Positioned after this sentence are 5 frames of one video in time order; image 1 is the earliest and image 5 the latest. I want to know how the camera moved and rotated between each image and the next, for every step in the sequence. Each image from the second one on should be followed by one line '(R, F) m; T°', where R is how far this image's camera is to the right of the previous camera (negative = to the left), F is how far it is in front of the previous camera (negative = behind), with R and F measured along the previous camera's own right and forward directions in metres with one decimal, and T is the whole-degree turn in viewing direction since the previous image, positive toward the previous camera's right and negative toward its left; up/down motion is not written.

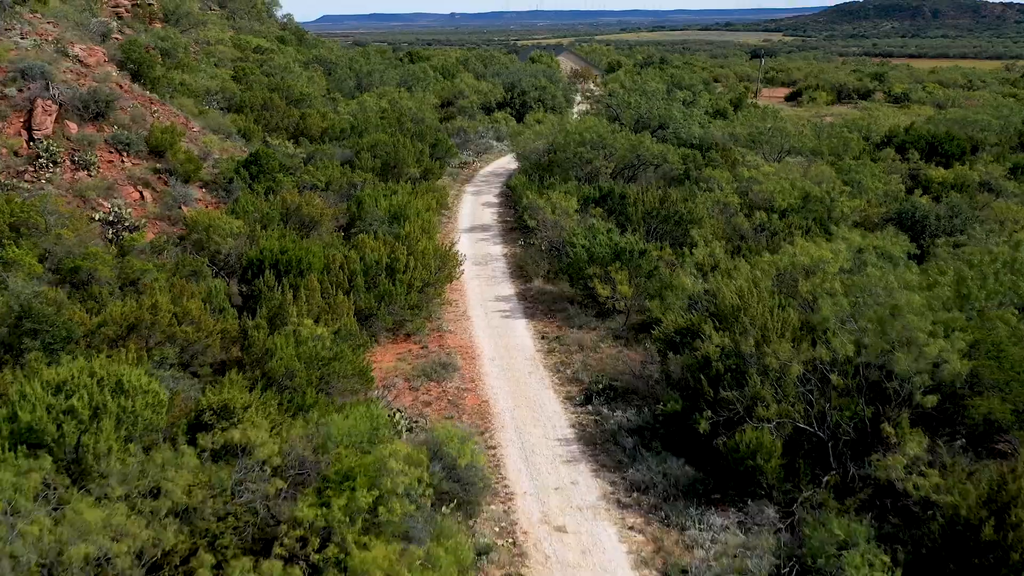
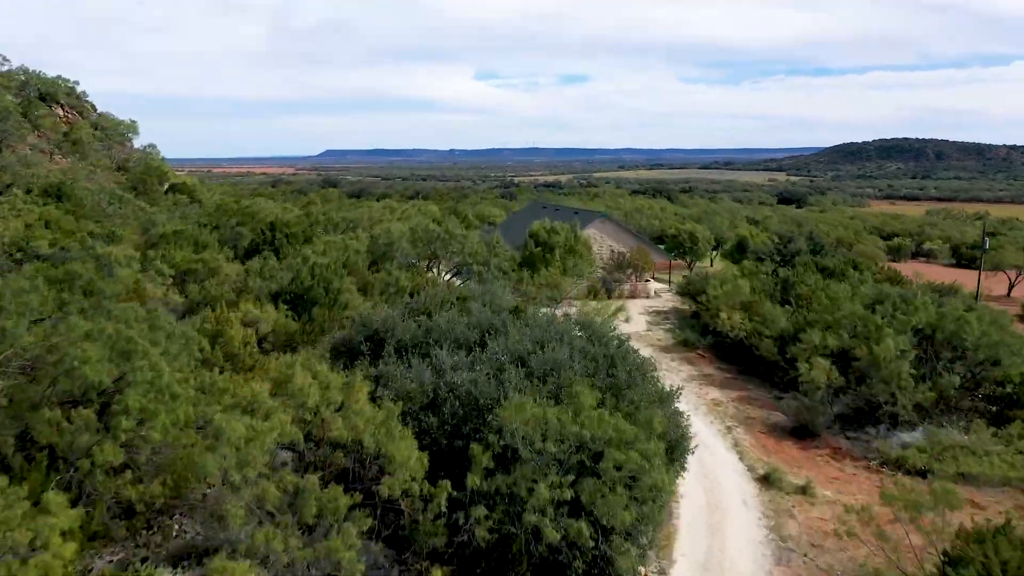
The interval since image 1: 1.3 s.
(+0.5, +25.0) m; 0°
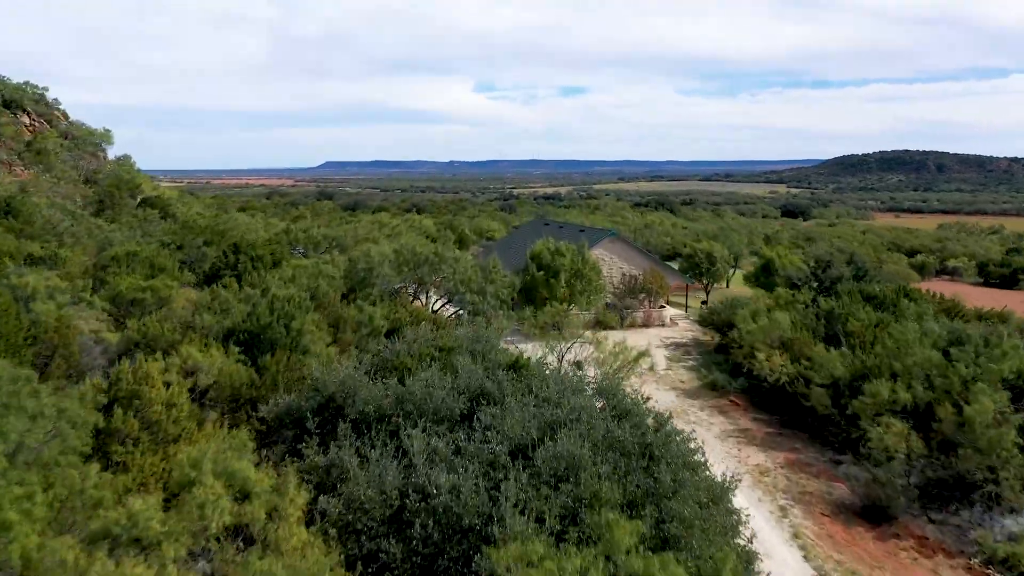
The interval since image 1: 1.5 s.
(0.0, +2.7) m; 0°
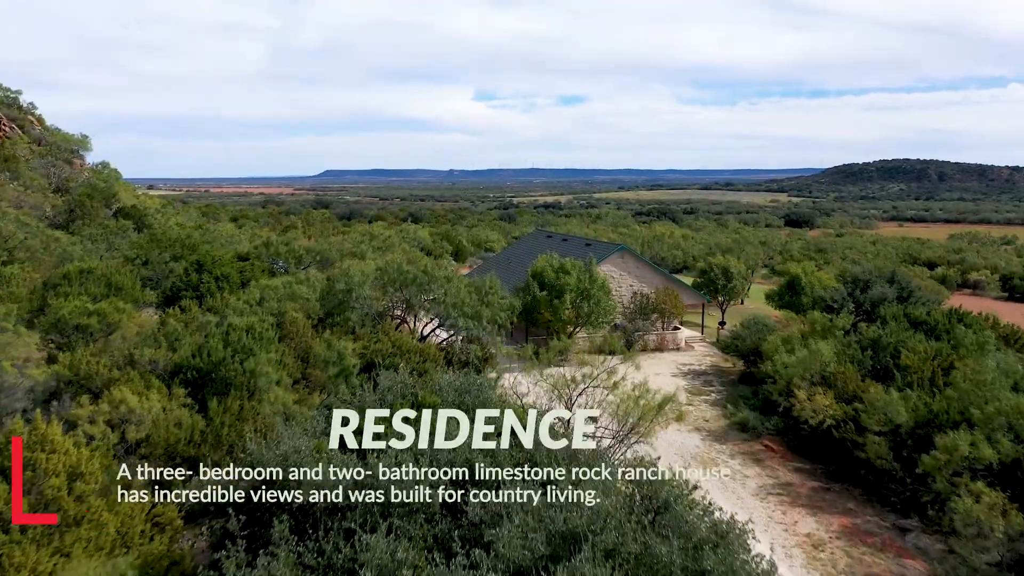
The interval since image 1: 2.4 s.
(0.0, +2.1) m; 0°
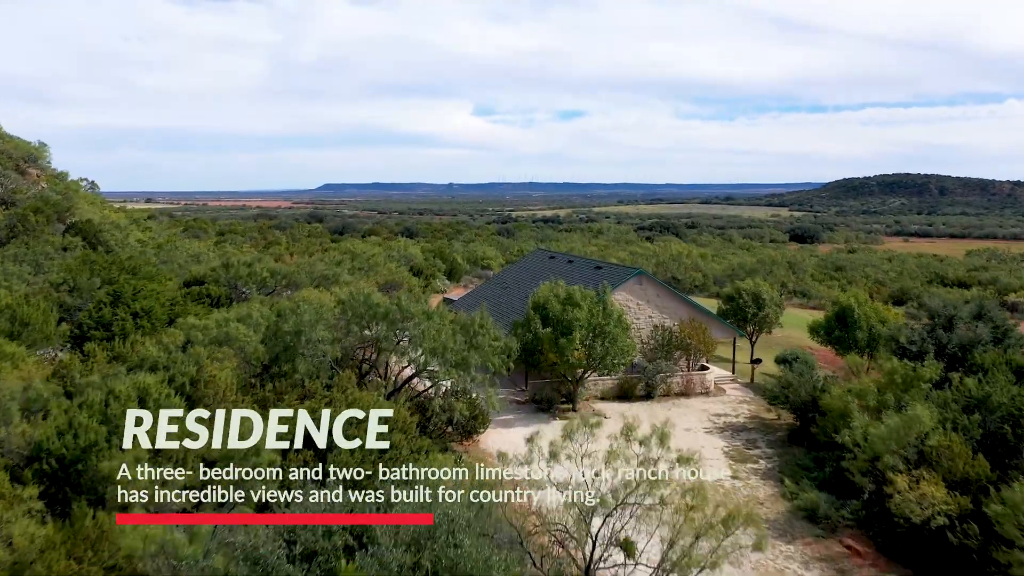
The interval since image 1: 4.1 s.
(0.0, +3.3) m; 0°
